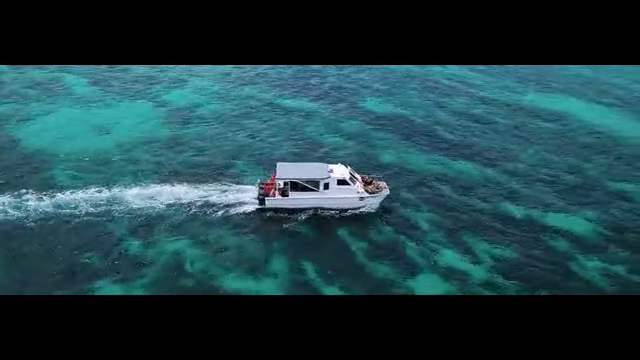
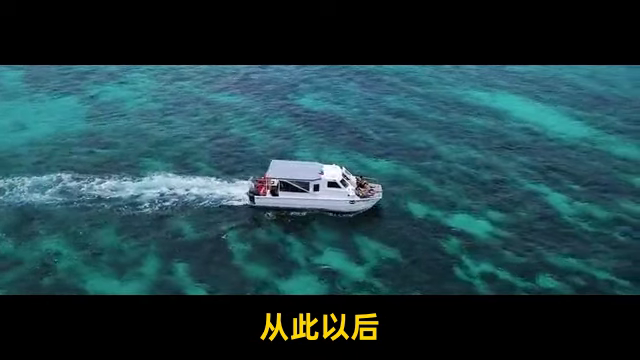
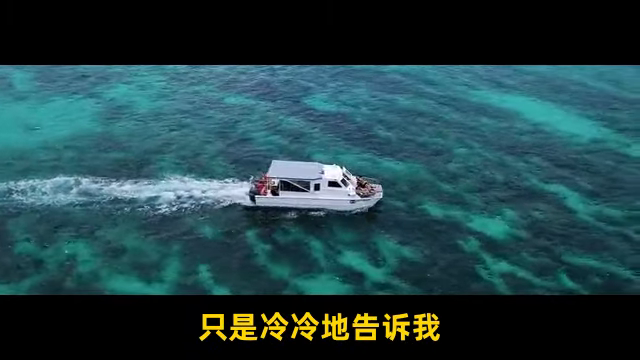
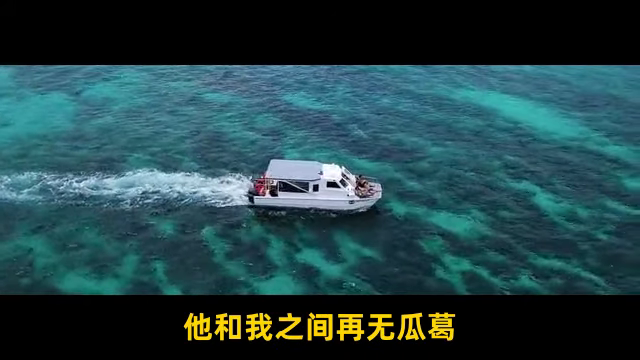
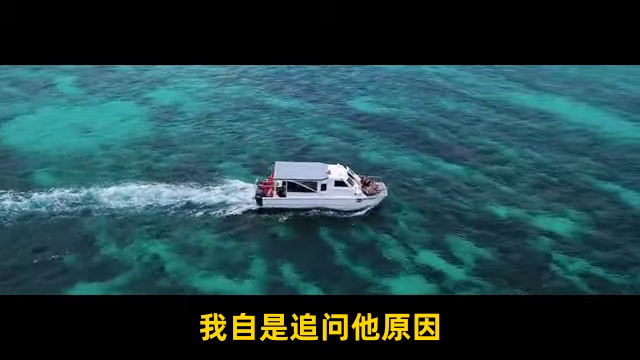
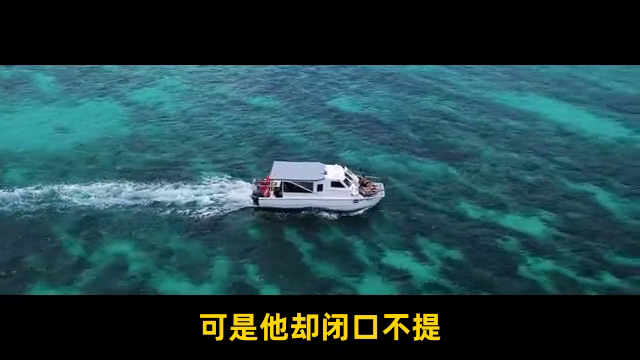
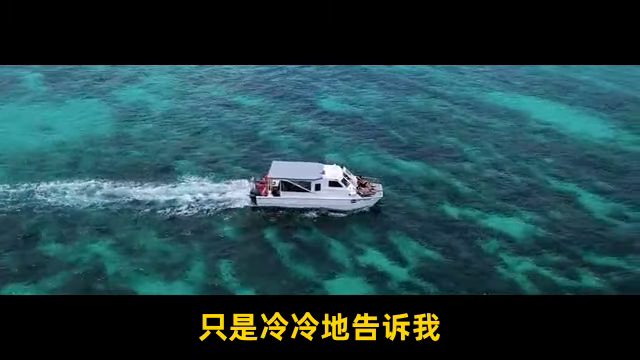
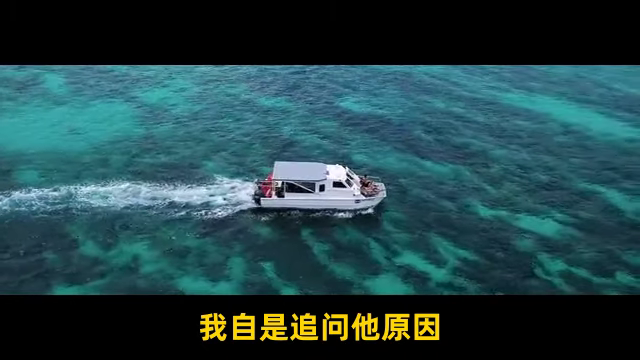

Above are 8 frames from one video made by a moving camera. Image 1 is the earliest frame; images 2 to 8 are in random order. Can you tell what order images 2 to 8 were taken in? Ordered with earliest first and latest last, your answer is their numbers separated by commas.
5, 8, 6, 7, 3, 2, 4
